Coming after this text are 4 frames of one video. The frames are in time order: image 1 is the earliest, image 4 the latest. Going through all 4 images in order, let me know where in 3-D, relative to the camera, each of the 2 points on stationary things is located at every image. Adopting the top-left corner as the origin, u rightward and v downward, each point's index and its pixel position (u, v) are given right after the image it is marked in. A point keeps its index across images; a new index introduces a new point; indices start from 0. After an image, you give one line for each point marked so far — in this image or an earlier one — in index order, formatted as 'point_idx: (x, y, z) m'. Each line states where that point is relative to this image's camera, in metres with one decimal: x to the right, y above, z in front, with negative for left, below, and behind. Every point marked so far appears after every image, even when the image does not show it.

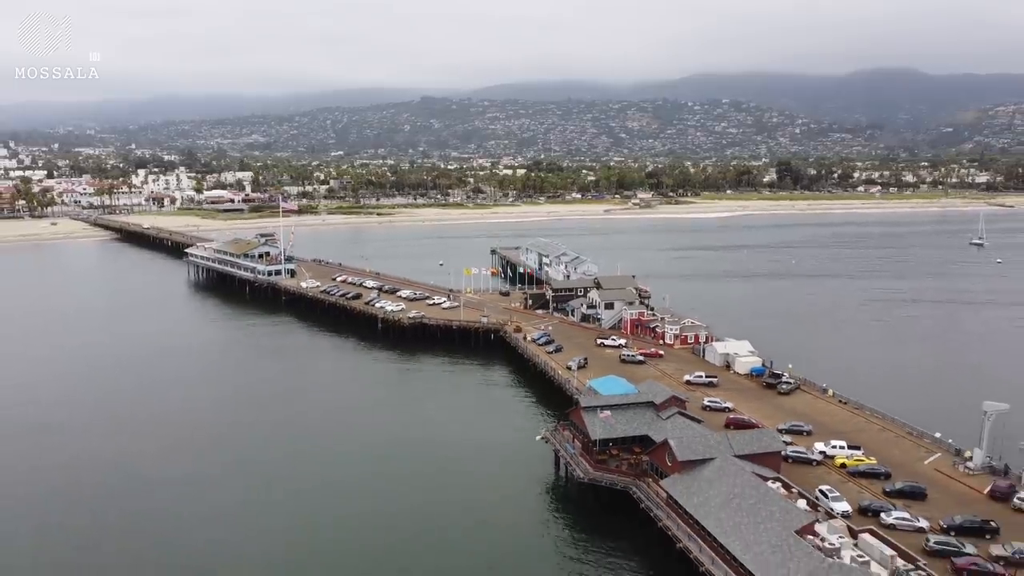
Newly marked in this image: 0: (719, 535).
0: (+4.9, -5.8, +18.3) m
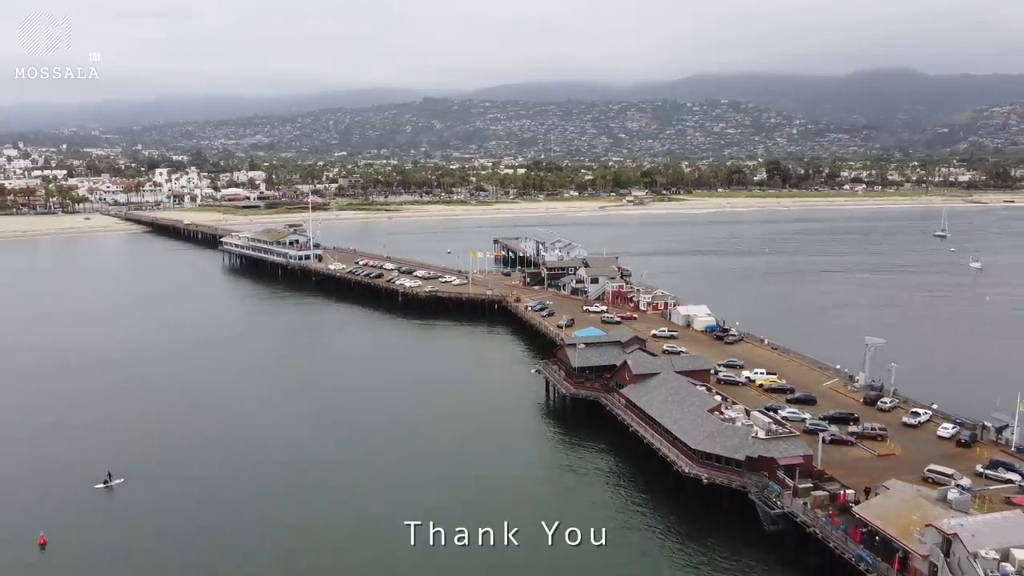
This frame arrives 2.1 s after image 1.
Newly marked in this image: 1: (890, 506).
0: (+4.9, -4.3, +26.1) m
1: (+9.5, -5.4, +19.6) m
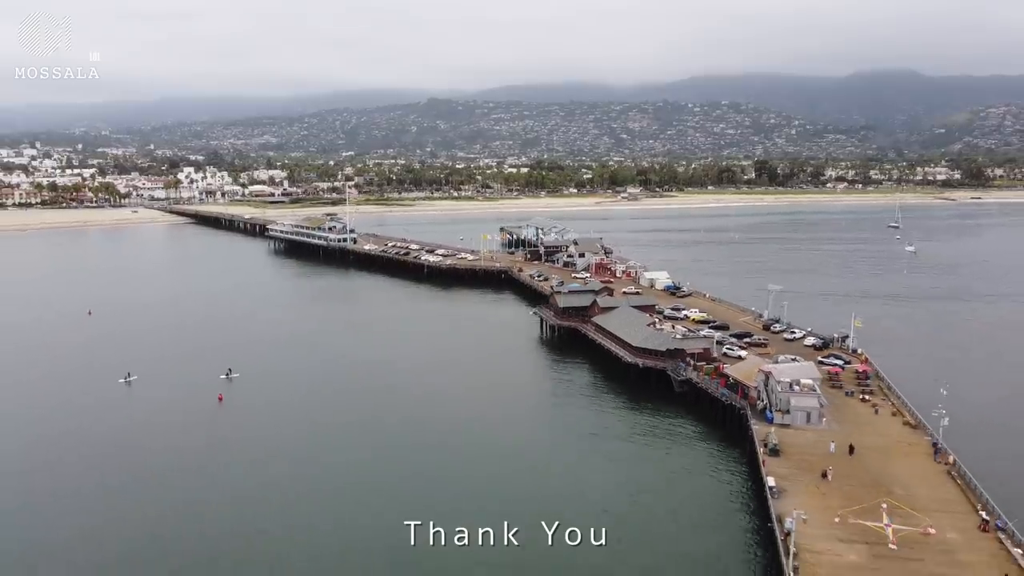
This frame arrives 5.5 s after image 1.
0: (+5.1, -2.2, +38.5) m
1: (+9.6, -3.2, +32.0) m
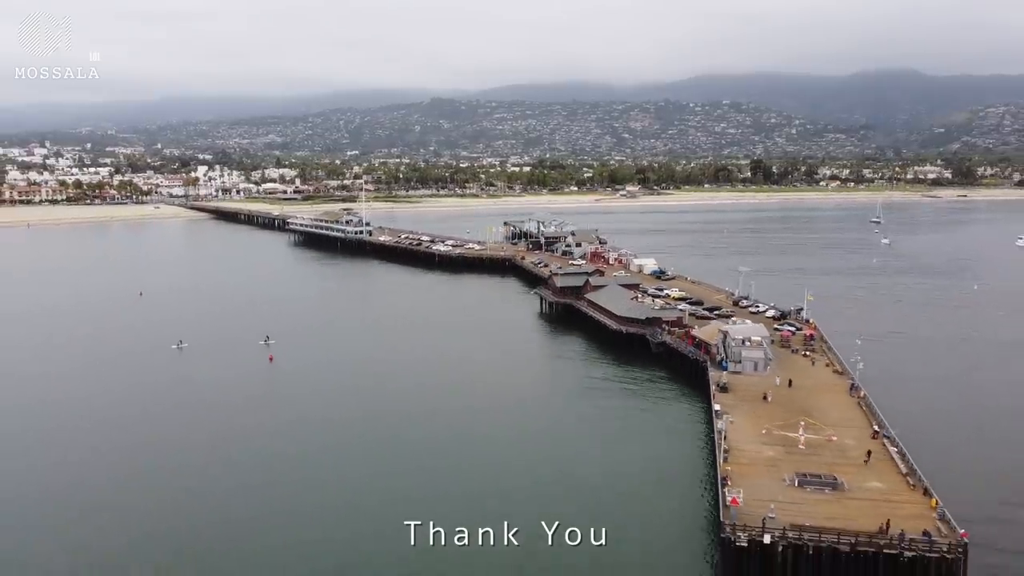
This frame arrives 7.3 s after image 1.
0: (+5.3, -1.0, +45.0) m
1: (+9.8, -2.1, +38.5) m
